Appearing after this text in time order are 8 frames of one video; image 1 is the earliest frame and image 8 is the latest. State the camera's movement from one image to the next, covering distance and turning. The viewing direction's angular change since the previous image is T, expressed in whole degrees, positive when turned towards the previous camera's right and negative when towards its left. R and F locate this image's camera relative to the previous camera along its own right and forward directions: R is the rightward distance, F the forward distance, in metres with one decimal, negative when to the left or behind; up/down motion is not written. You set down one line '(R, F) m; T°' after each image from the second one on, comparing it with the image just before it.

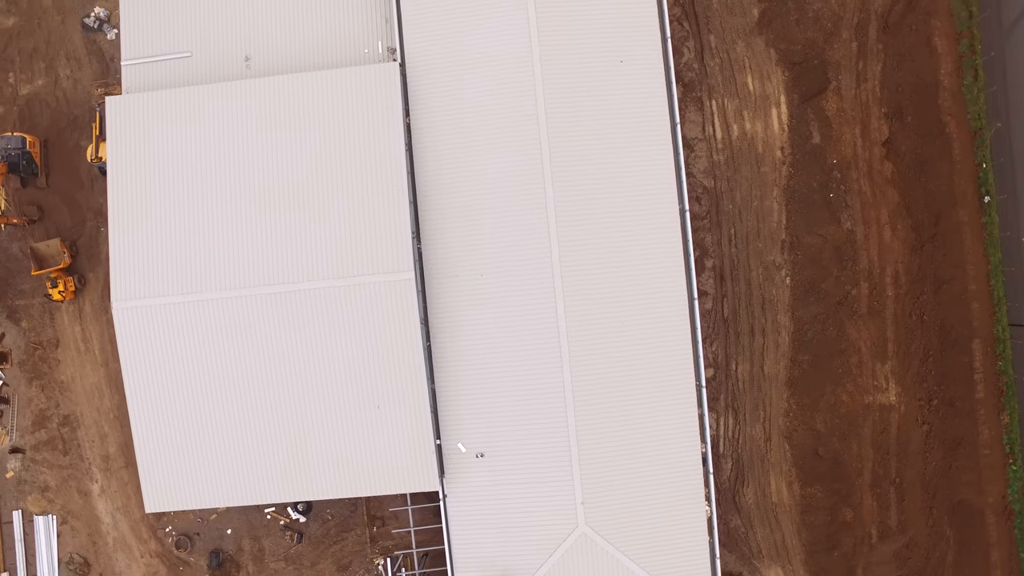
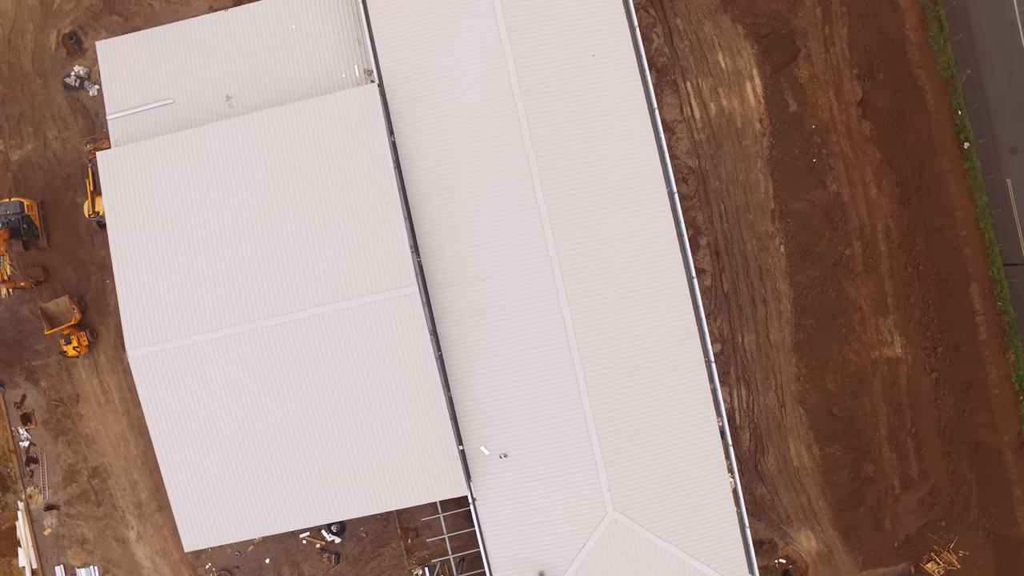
(-0.1, -0.4) m; 0°
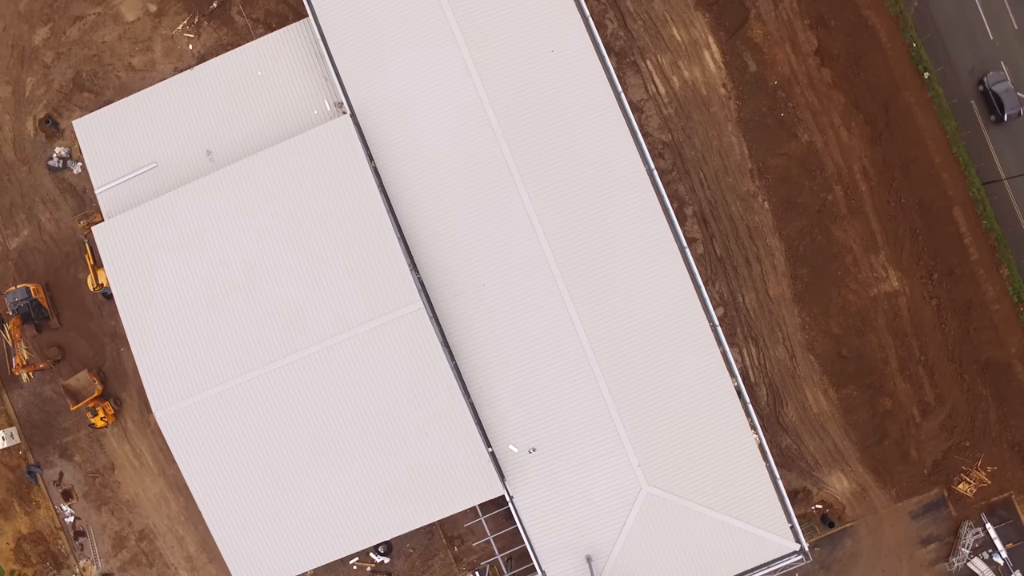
(0.0, -0.5) m; 0°
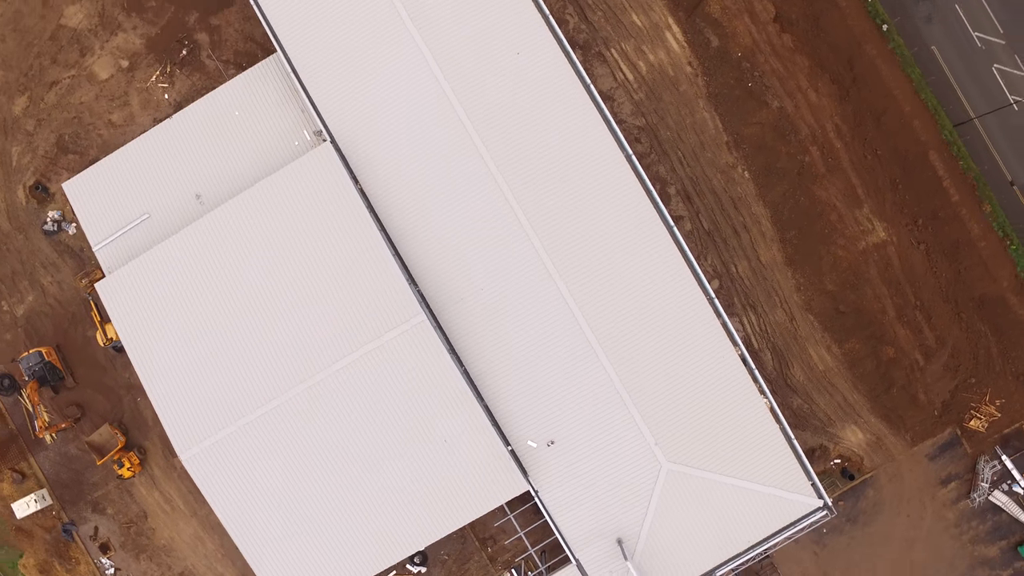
(+0.1, -0.4) m; 0°
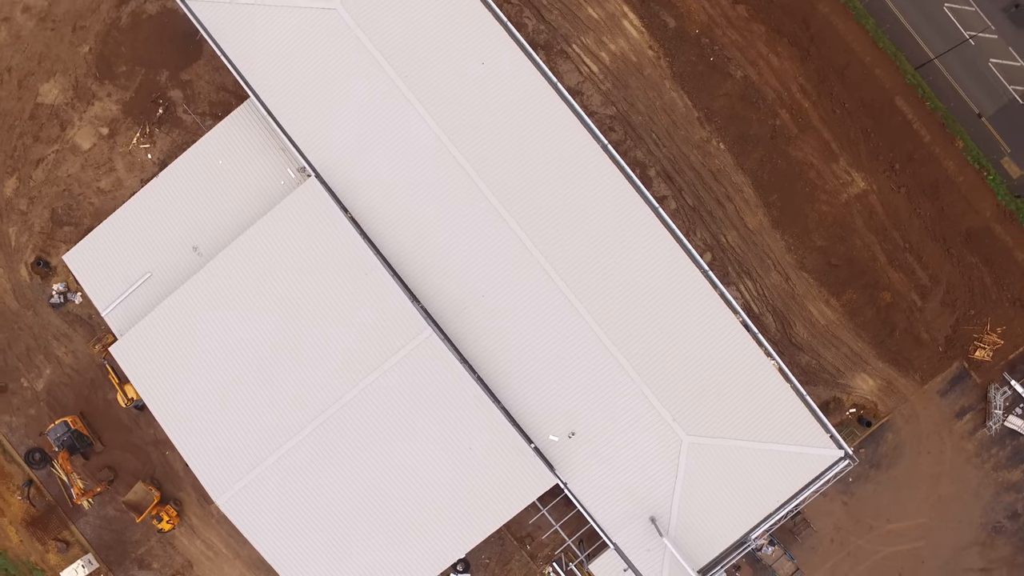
(0.0, -0.5) m; 0°
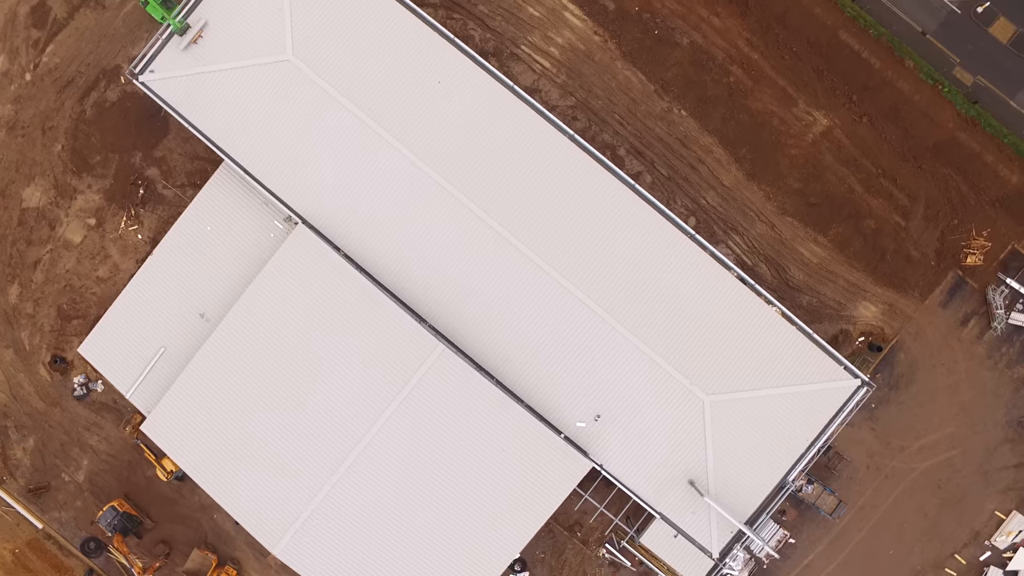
(0.0, -0.6) m; 0°
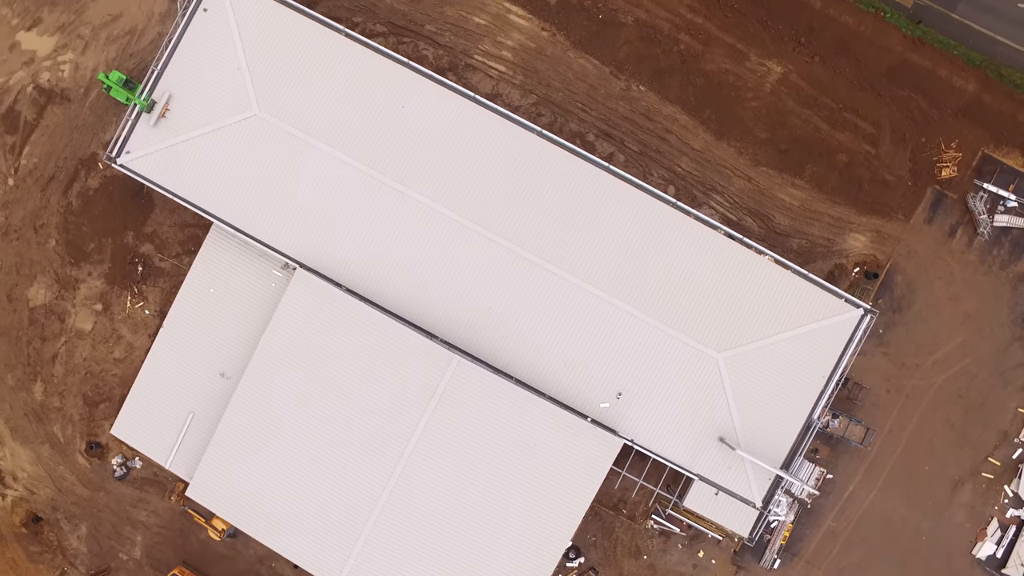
(0.0, -0.6) m; 0°
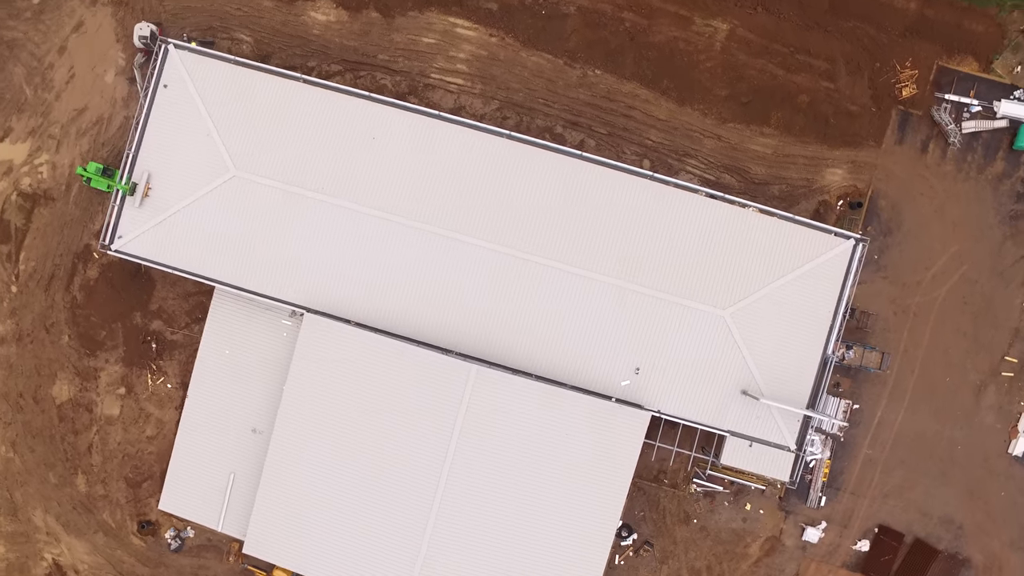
(0.0, -0.5) m; 0°
